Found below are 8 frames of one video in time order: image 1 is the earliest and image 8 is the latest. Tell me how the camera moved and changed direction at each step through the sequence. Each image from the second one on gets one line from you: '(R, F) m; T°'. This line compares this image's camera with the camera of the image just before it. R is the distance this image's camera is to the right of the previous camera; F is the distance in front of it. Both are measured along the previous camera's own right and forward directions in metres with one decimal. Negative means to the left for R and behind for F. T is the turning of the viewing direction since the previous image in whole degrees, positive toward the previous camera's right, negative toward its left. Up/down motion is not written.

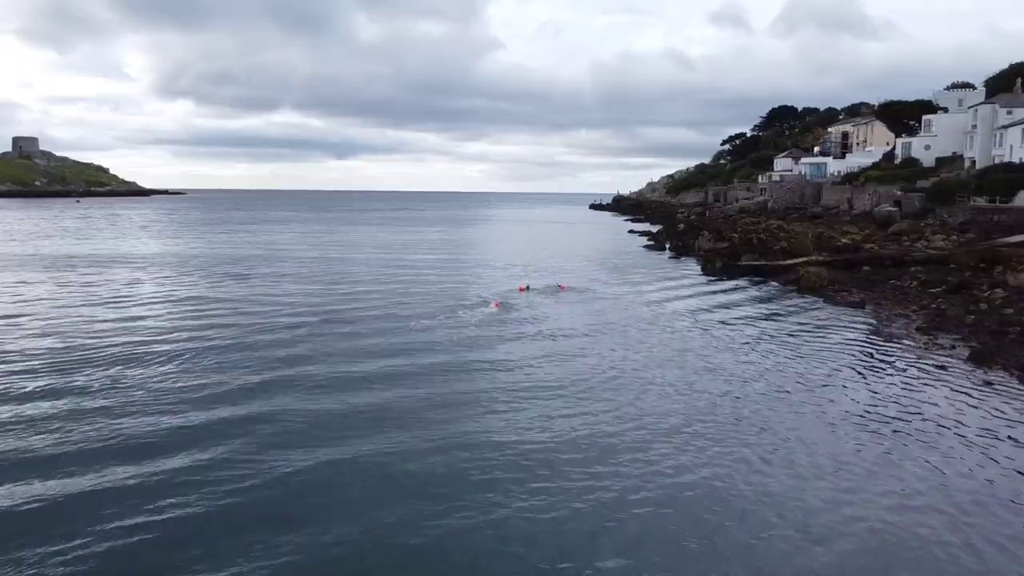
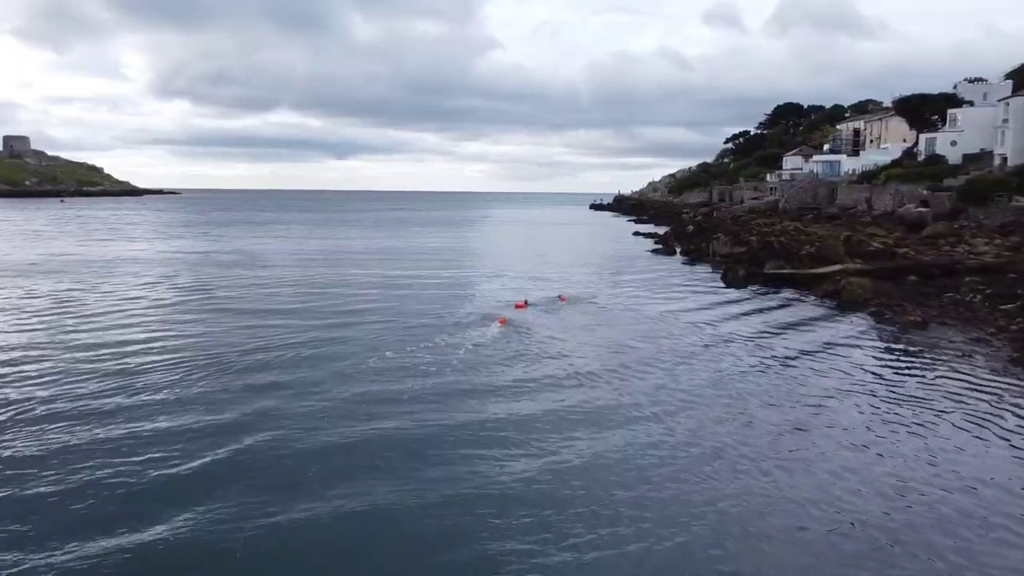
(+0.1, +5.0) m; 0°
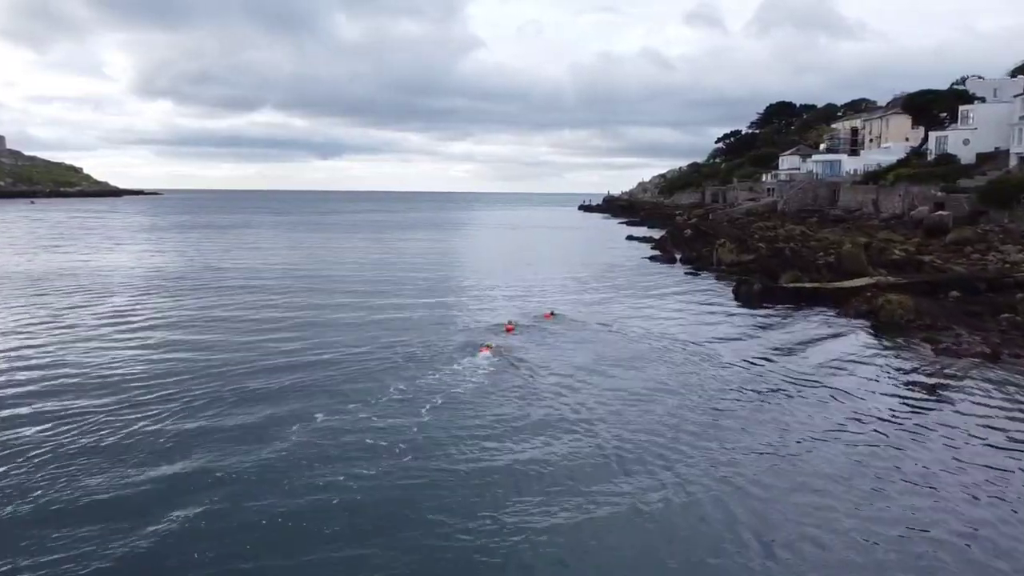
(0.0, +4.7) m; +1°
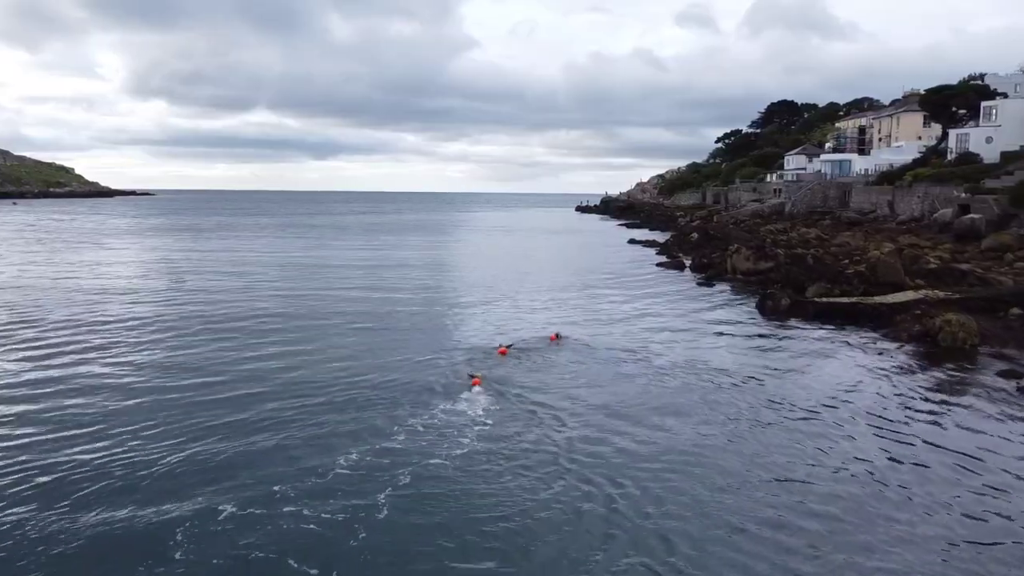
(-0.1, +4.1) m; 0°
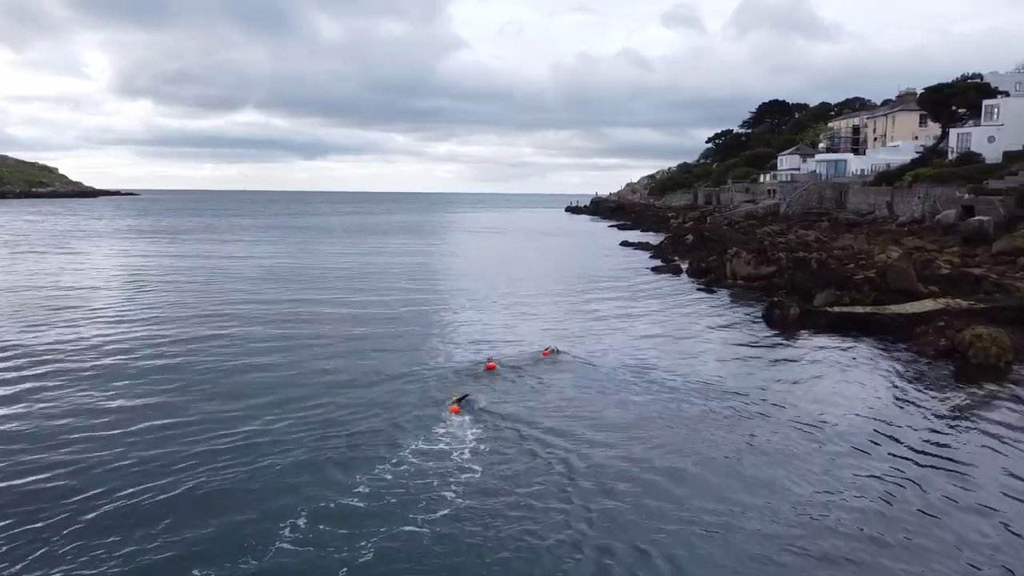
(0.0, +2.3) m; +1°
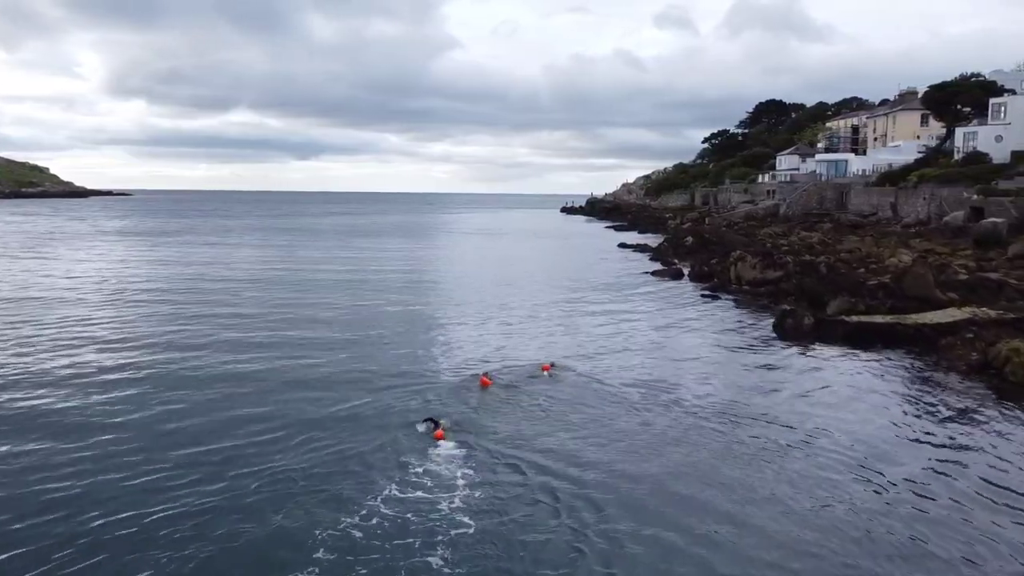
(0.0, +1.9) m; 0°
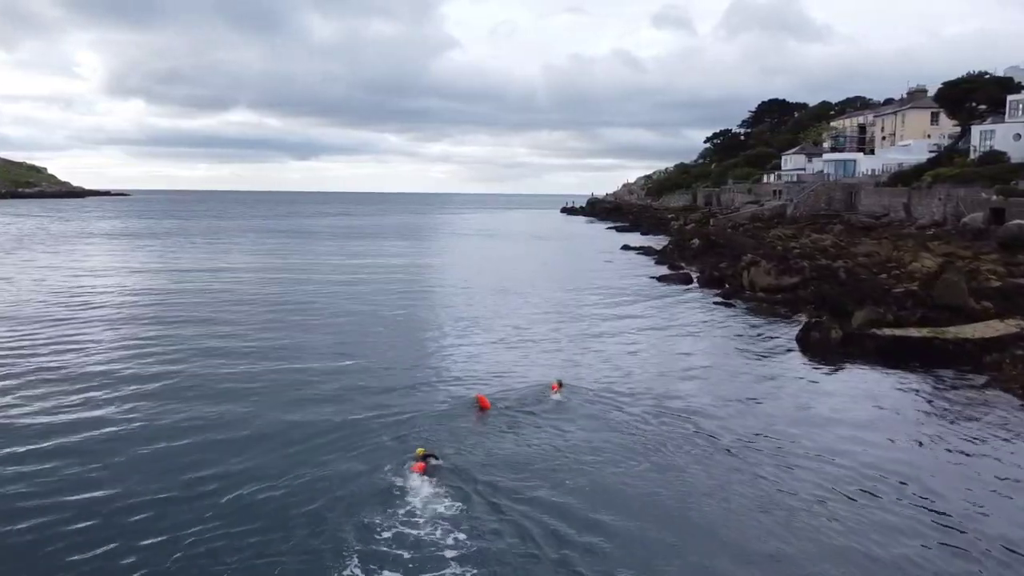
(0.0, +2.3) m; 0°
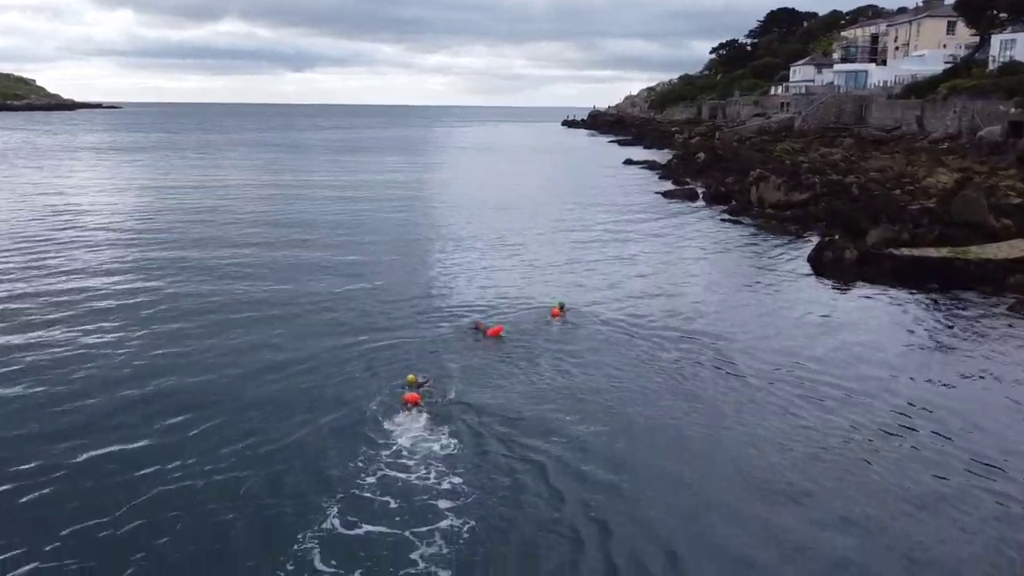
(0.0, +1.1) m; 0°
